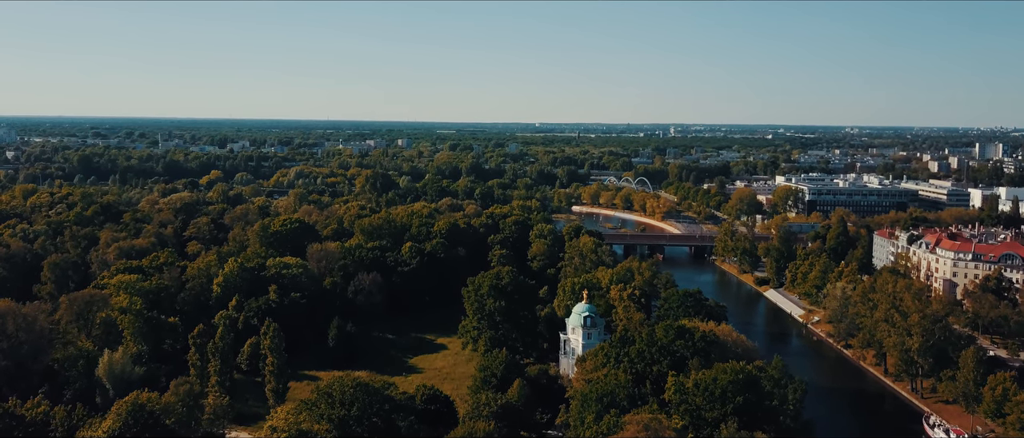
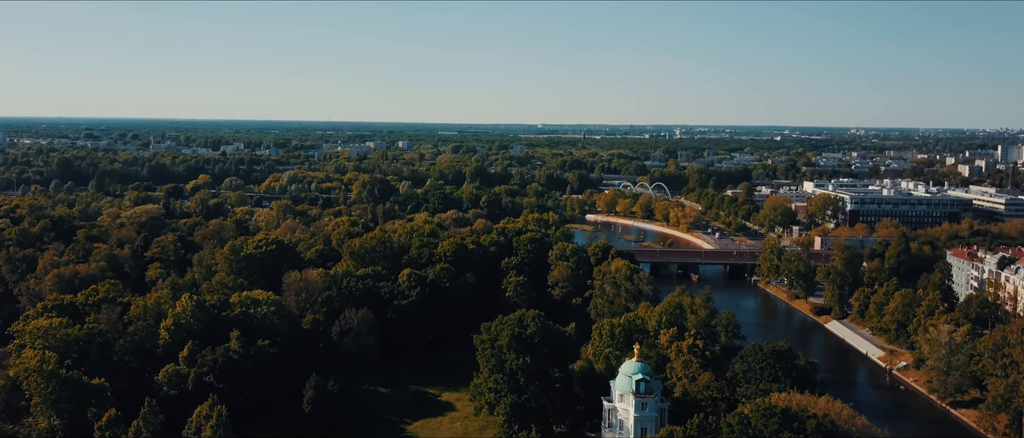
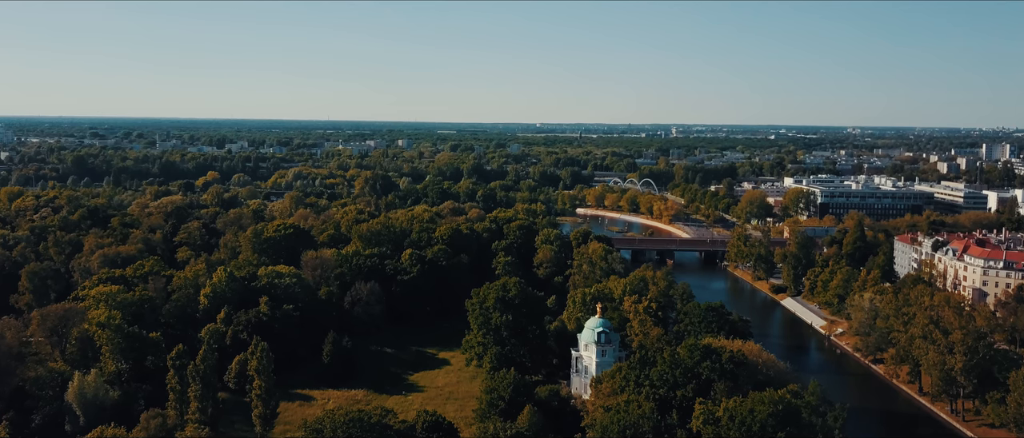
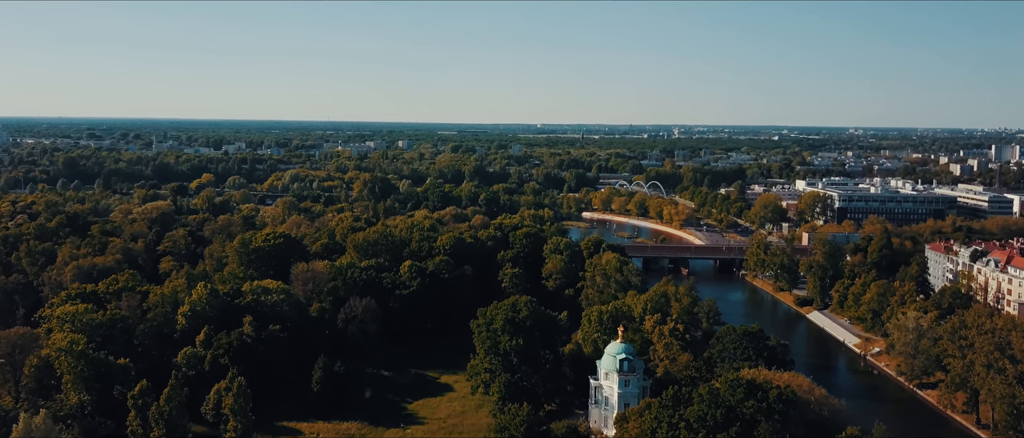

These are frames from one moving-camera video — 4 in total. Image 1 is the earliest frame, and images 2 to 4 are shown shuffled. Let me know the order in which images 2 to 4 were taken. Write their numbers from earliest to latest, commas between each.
3, 4, 2
